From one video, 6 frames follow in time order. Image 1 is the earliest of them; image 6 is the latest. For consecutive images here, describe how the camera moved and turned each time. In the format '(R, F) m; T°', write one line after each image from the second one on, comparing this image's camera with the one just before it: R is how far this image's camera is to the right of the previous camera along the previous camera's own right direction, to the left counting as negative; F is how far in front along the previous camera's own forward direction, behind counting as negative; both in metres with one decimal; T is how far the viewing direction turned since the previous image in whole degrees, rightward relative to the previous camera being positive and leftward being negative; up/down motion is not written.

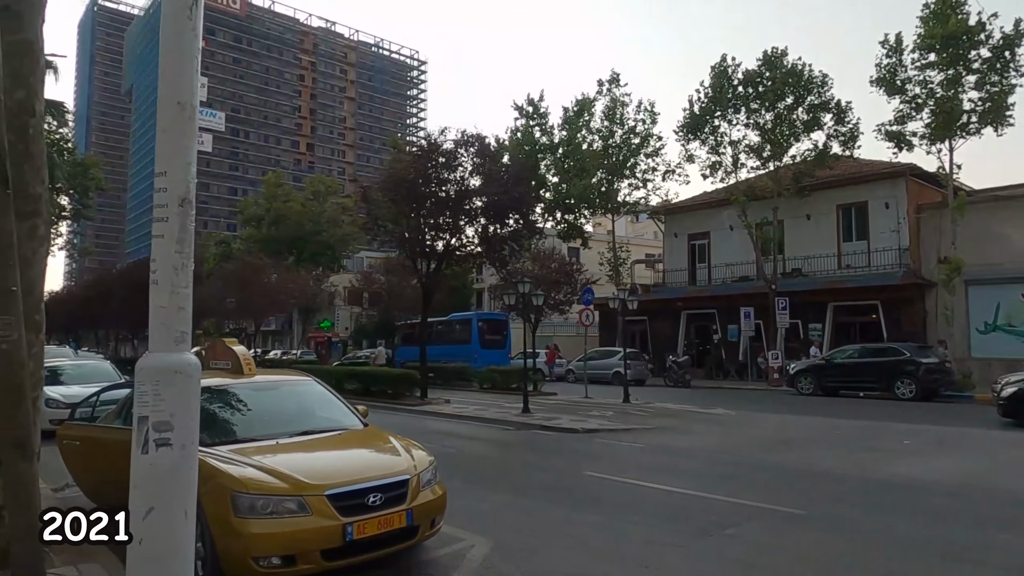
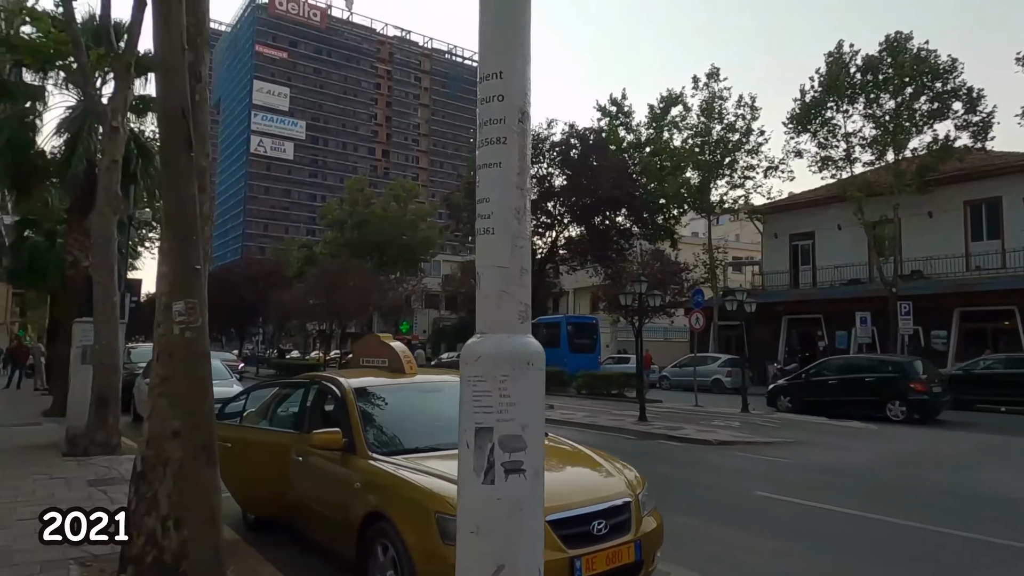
(-1.2, +0.8) m; -6°
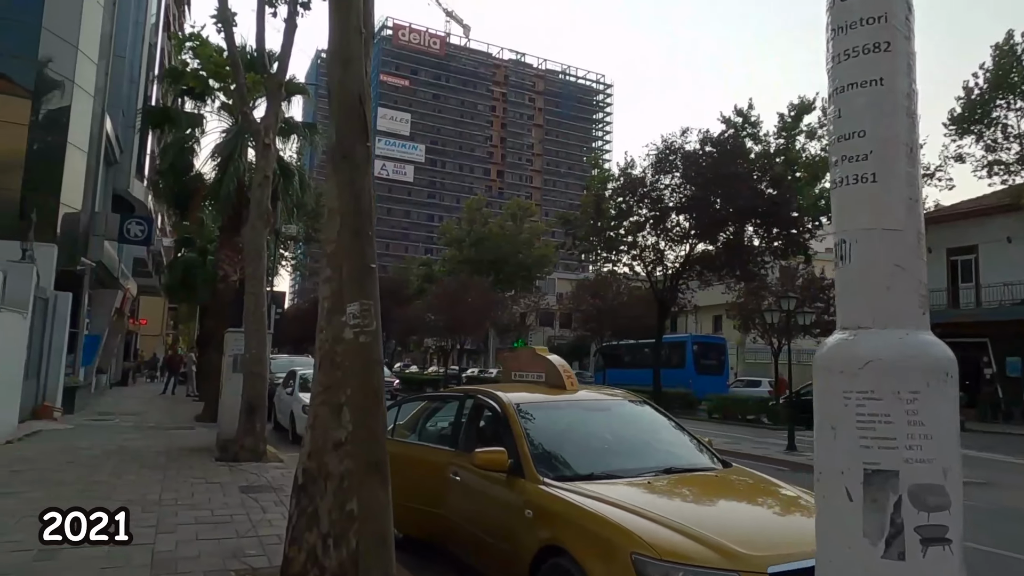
(-0.5, +0.5) m; -10°
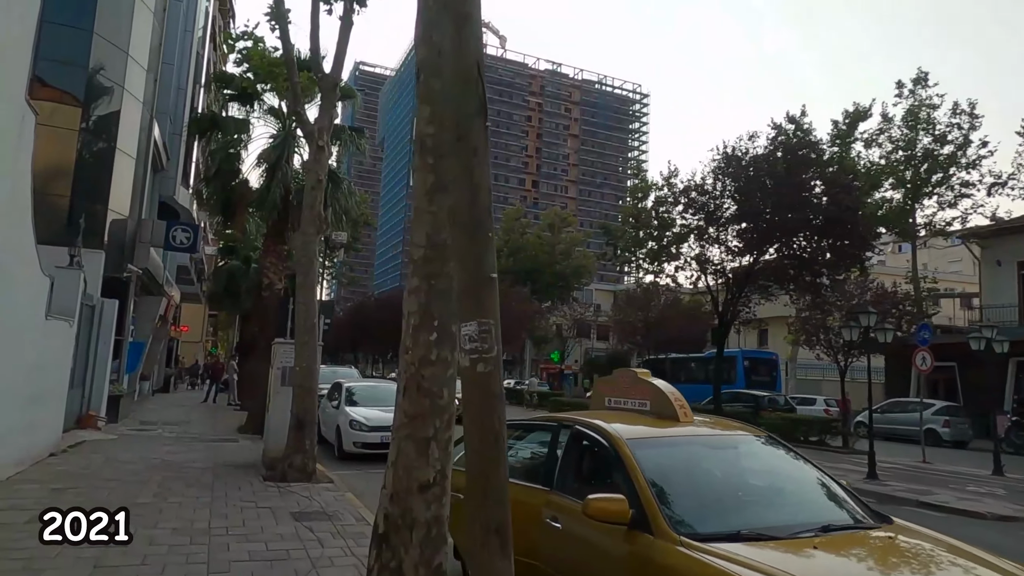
(-0.5, +0.7) m; -3°
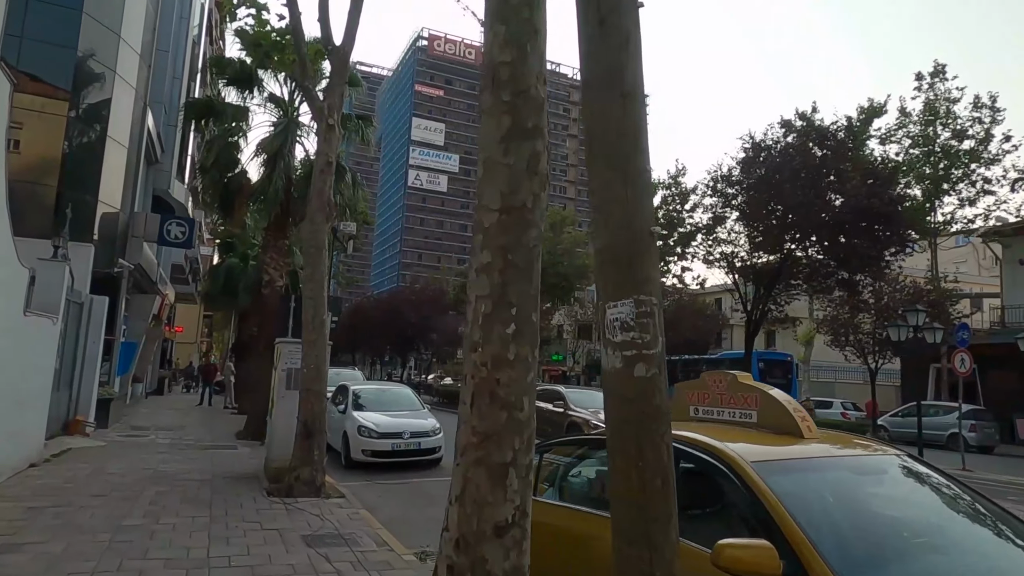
(-0.5, +1.0) m; 0°
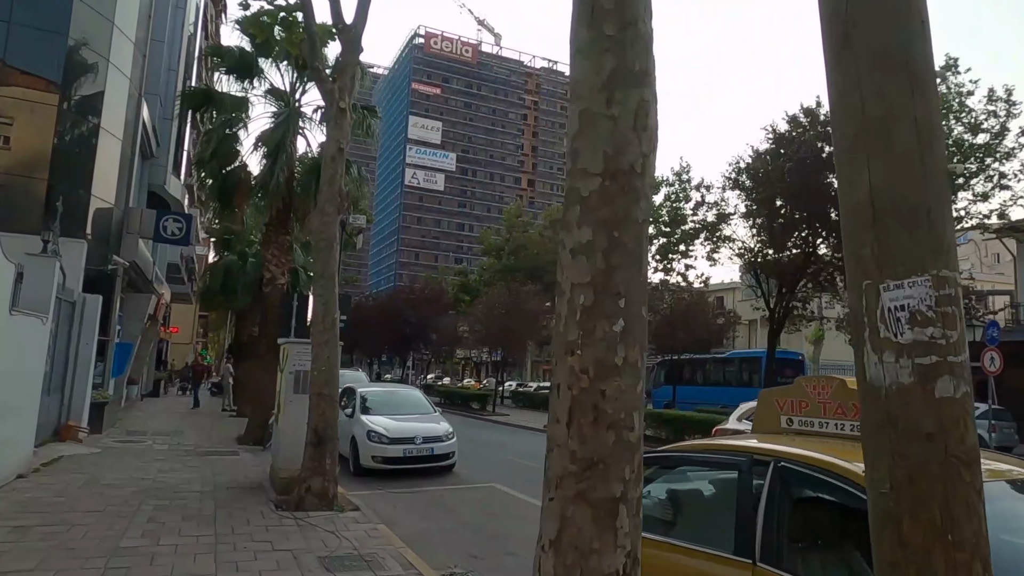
(-0.4, +0.7) m; 0°
